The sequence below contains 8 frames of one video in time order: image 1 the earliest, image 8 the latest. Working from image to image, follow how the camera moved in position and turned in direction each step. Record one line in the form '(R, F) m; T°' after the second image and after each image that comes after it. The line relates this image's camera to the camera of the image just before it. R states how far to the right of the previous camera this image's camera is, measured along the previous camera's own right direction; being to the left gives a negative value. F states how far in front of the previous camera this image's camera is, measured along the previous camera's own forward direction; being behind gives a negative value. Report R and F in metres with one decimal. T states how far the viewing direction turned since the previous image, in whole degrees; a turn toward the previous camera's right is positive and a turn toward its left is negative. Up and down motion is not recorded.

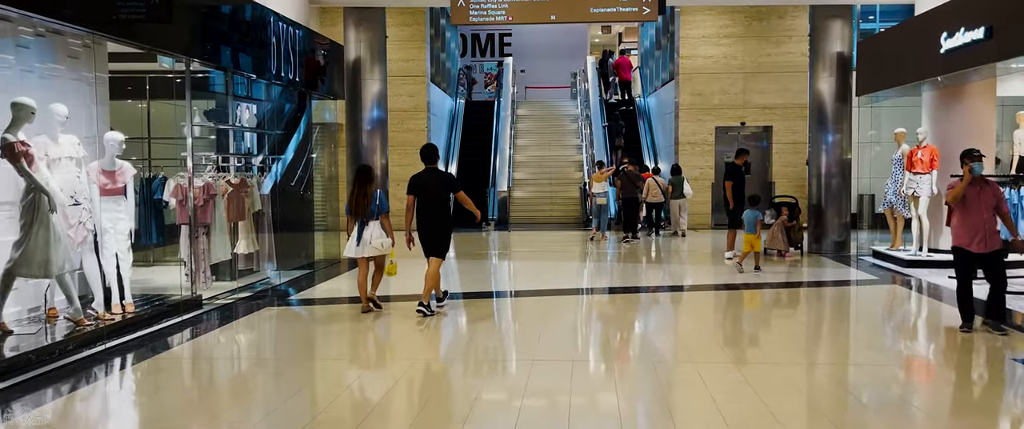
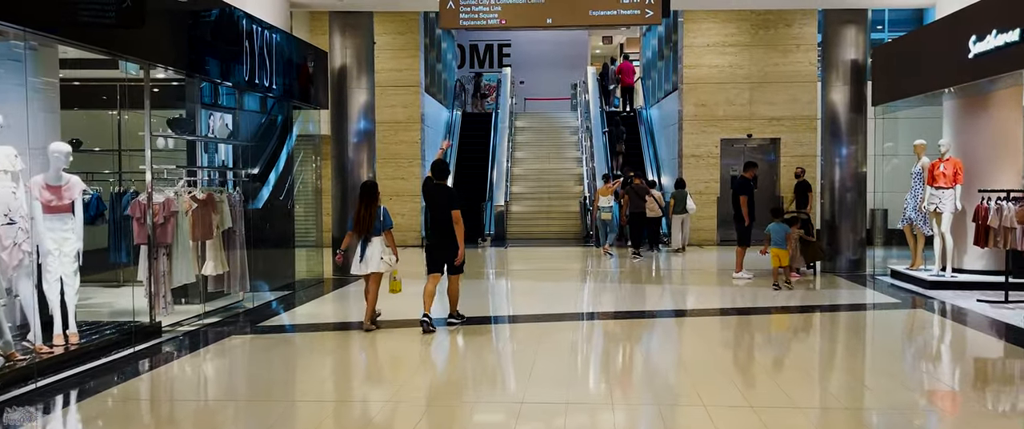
(+0.1, +0.6) m; 0°
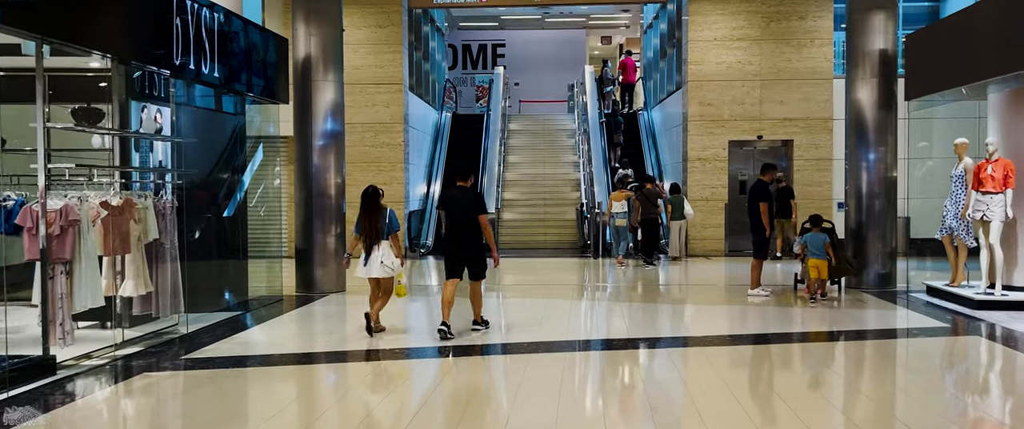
(+0.1, +1.1) m; 0°
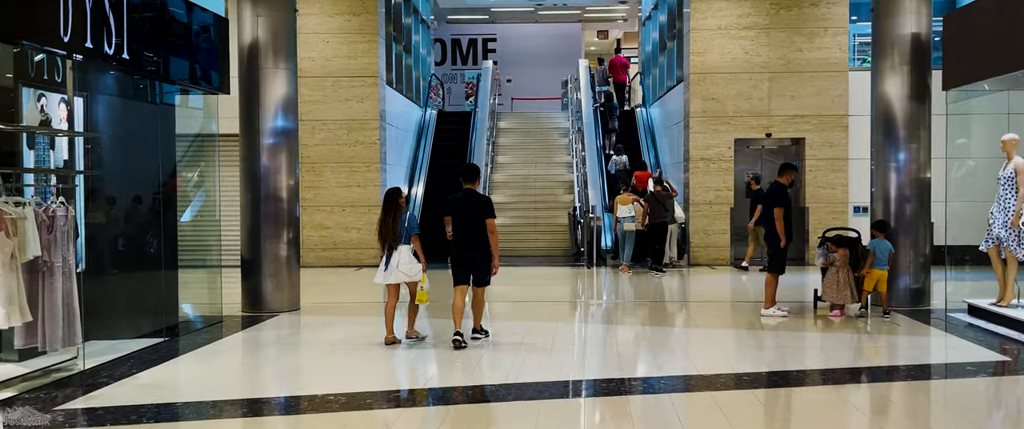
(+0.2, +1.1) m; 0°
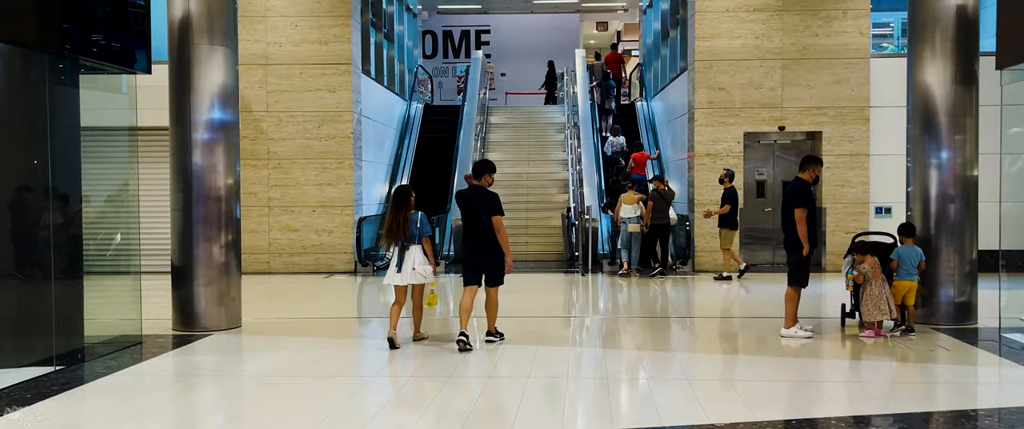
(+0.2, +1.1) m; 0°
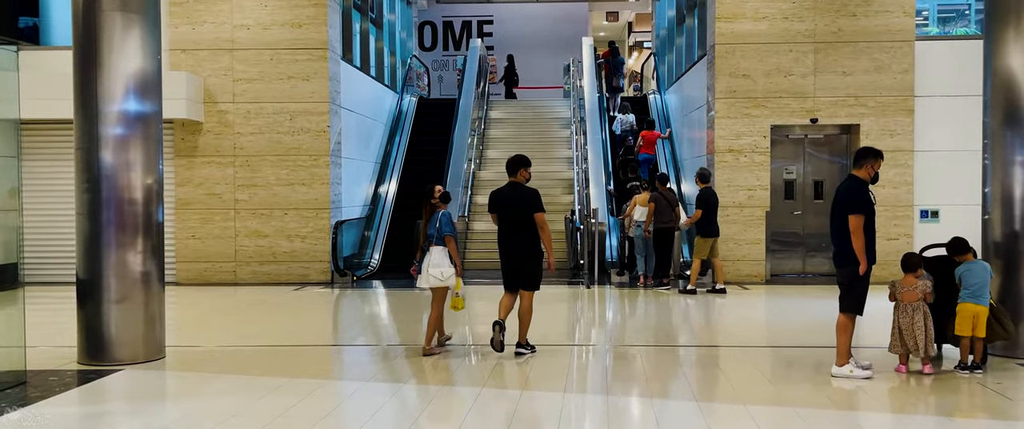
(+0.2, +1.2) m; -1°
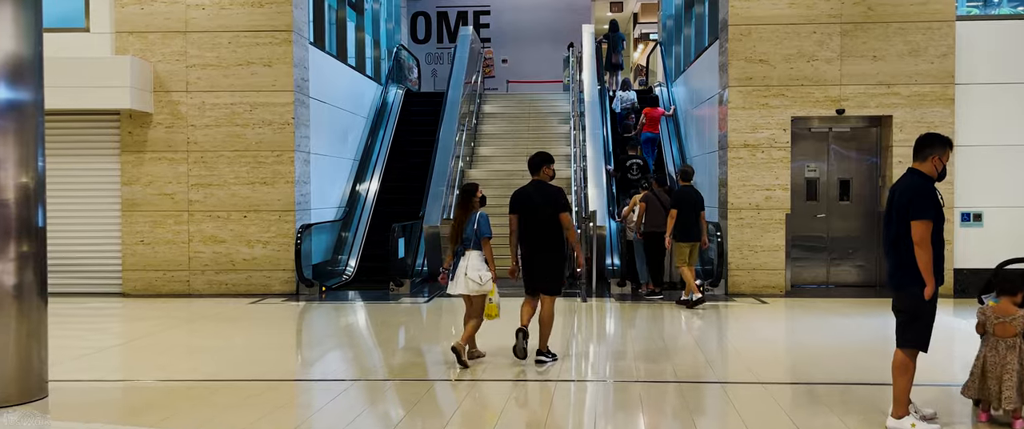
(+0.2, +1.1) m; 0°
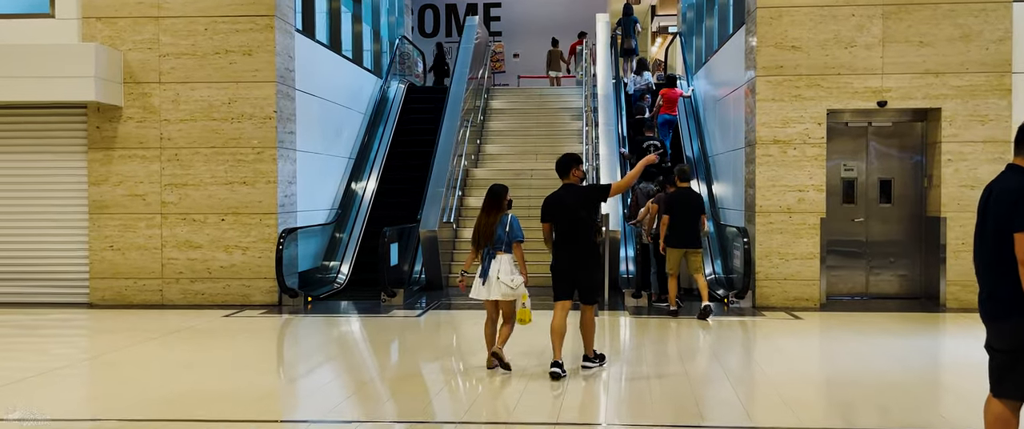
(+0.1, +0.8) m; -1°
